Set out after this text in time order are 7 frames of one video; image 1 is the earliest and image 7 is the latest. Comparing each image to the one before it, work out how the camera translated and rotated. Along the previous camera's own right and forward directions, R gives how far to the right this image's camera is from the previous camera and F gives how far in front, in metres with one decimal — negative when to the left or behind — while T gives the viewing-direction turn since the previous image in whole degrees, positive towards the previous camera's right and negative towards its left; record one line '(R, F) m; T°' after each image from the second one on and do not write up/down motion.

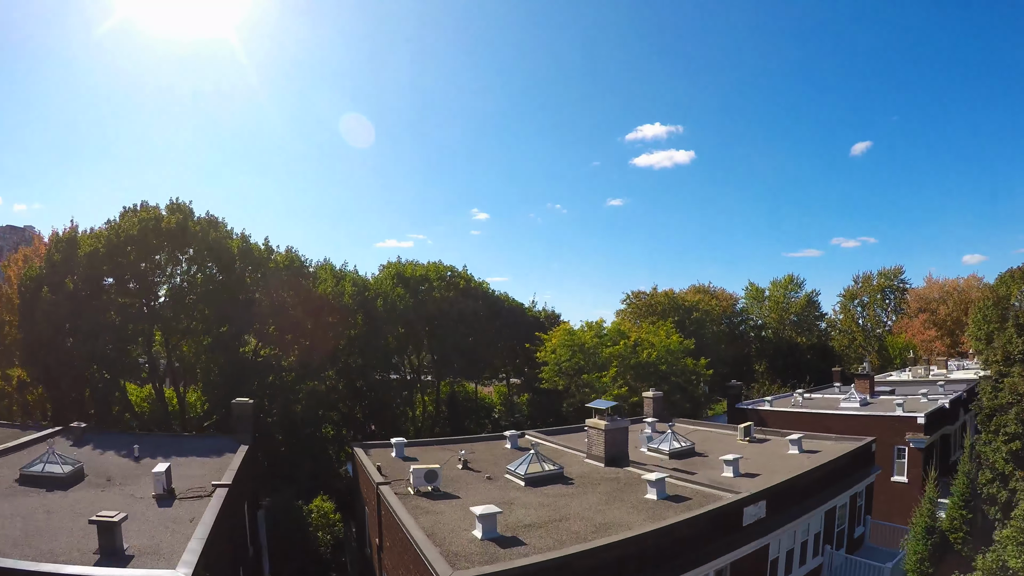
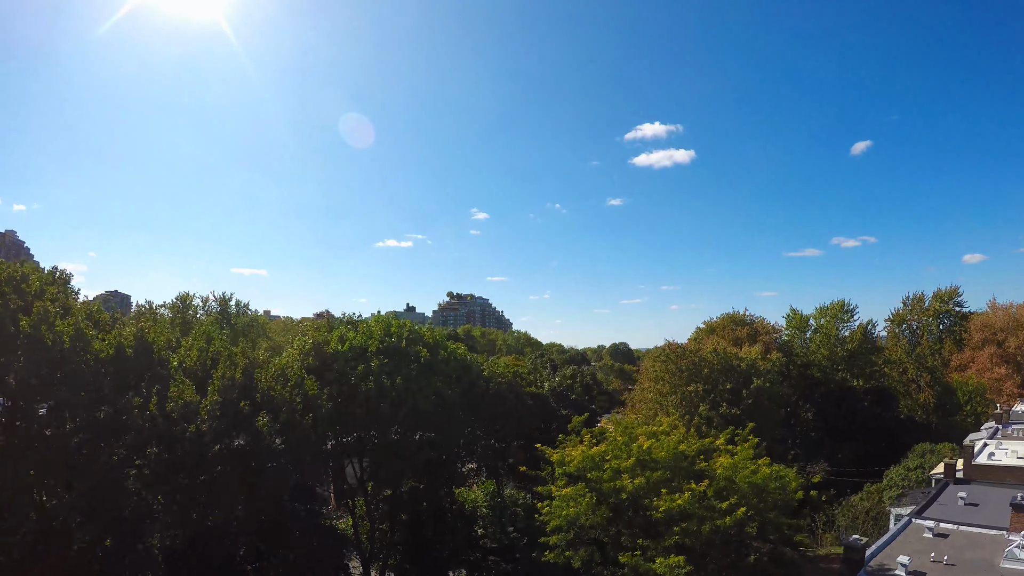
(+0.4, +7.8) m; 0°
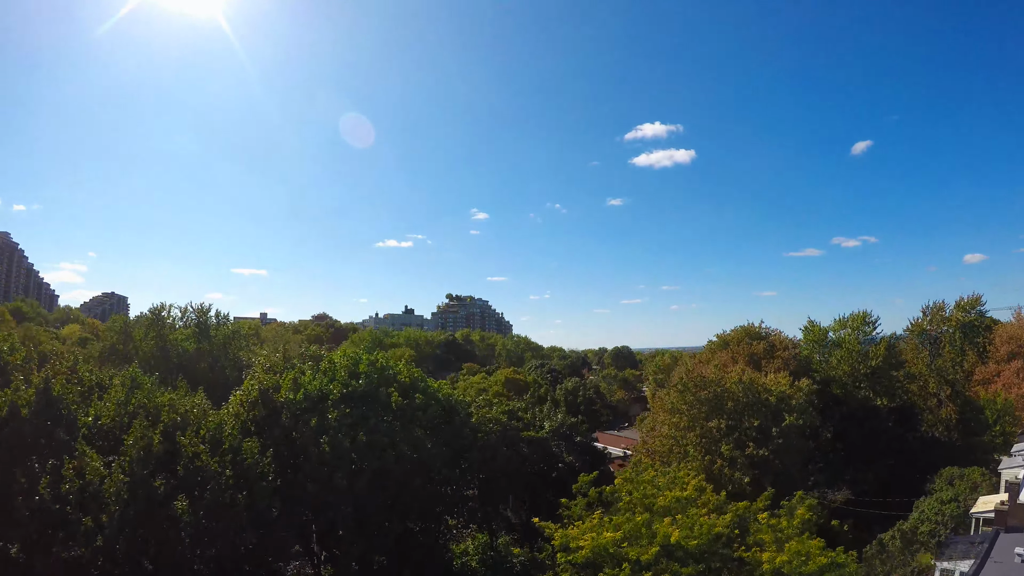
(+0.2, +2.6) m; 0°
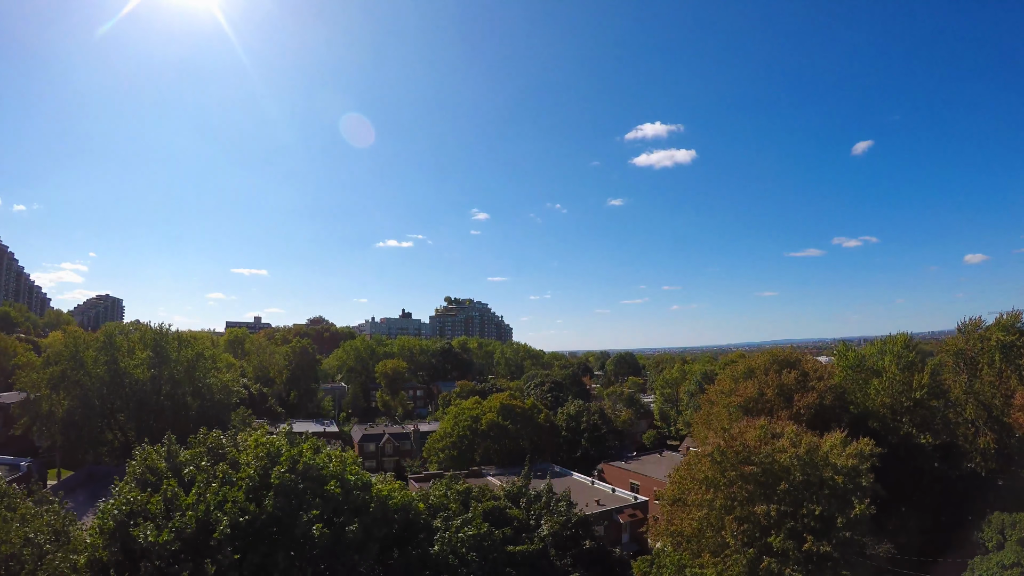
(+0.3, +4.1) m; 0°
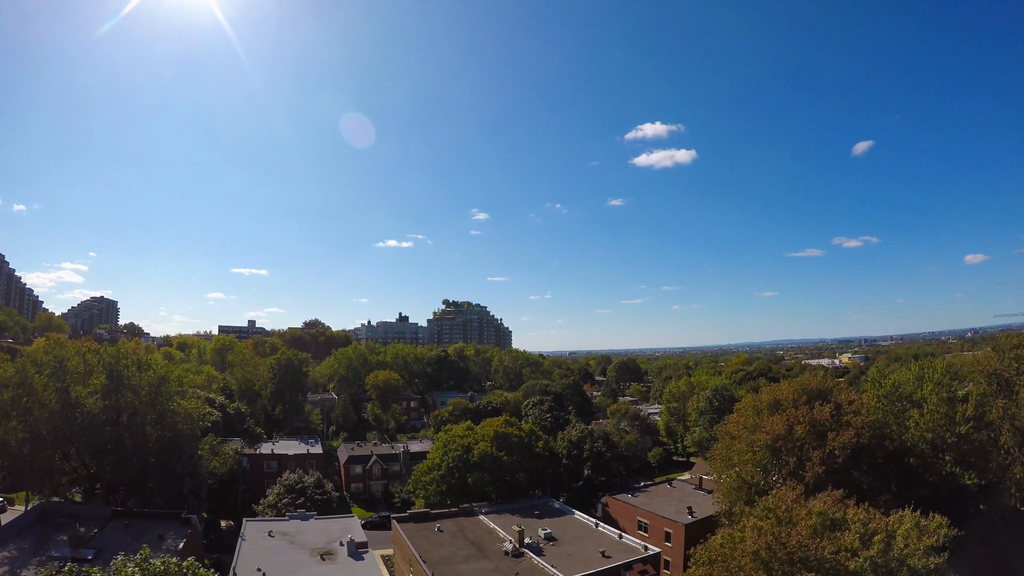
(+0.3, +3.5) m; 0°
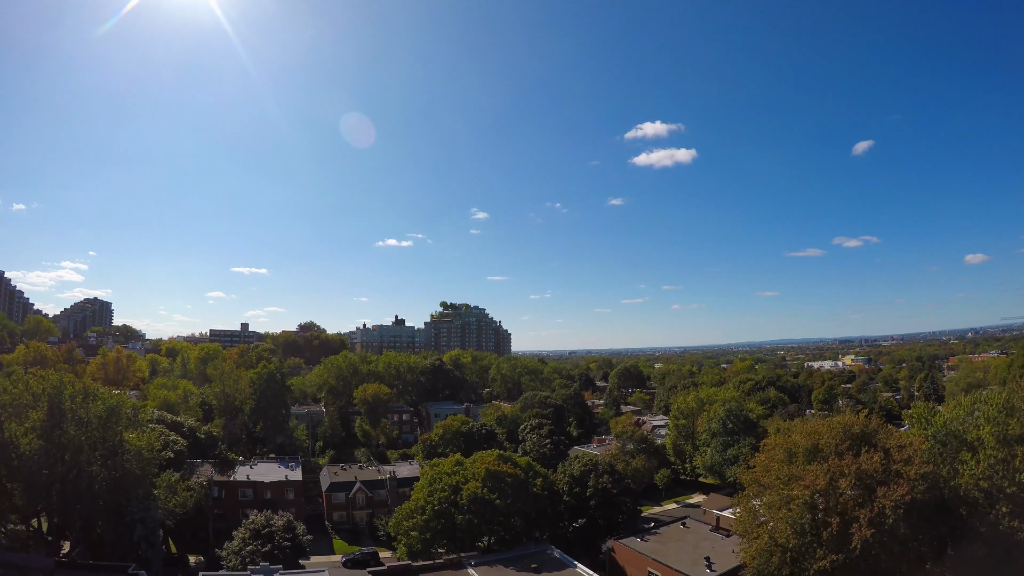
(+0.3, +4.0) m; 0°
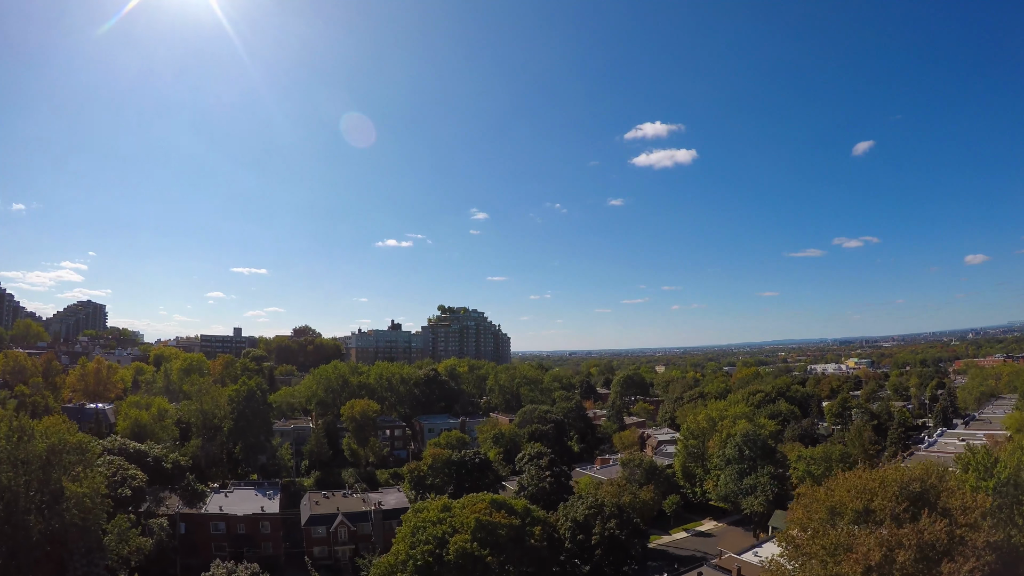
(+0.3, +3.9) m; 0°
